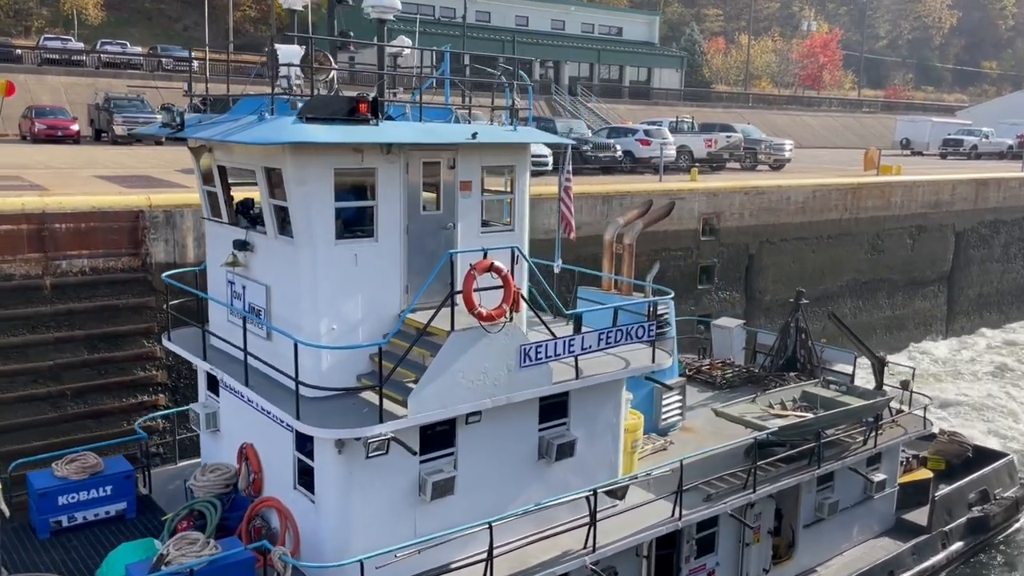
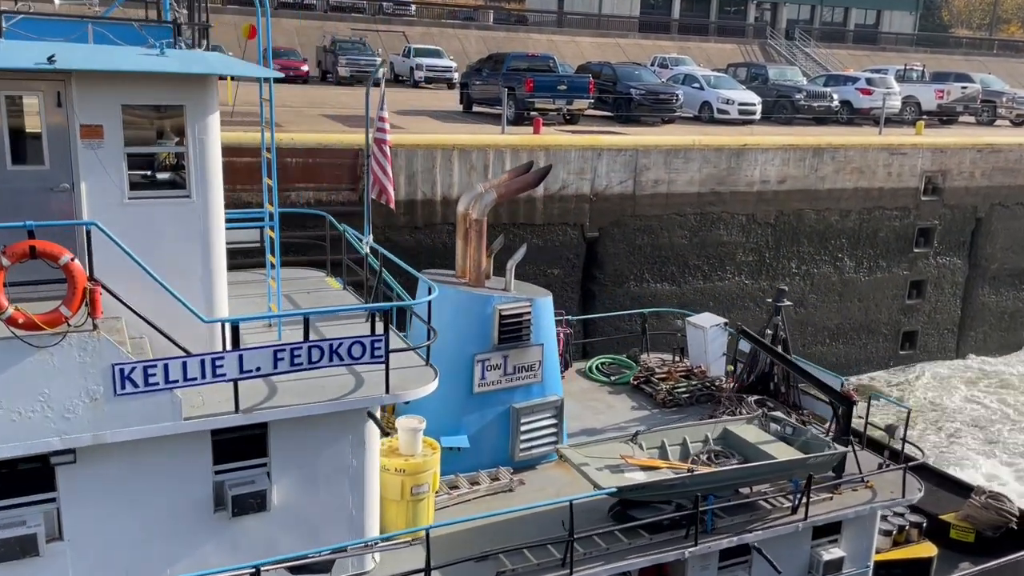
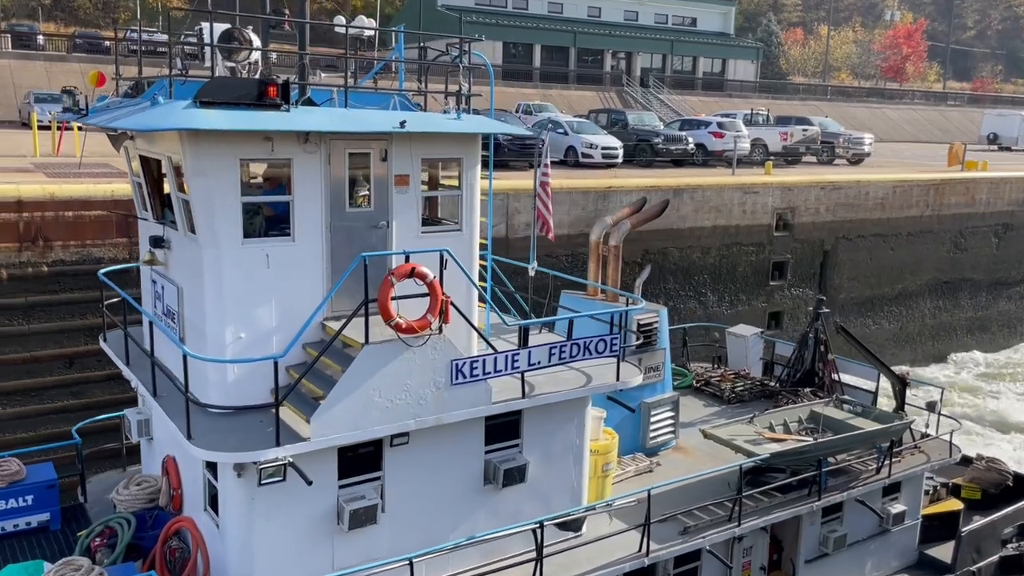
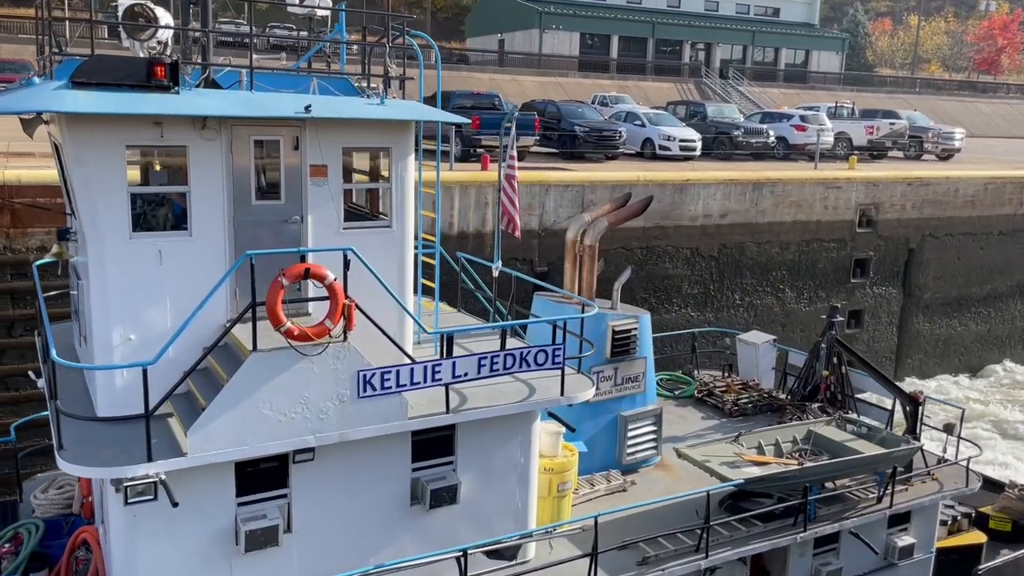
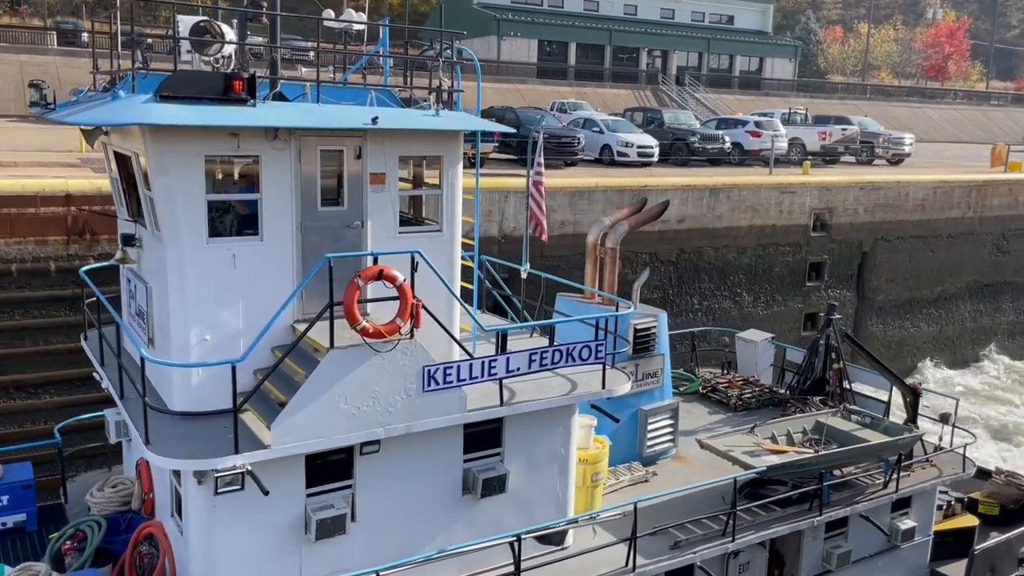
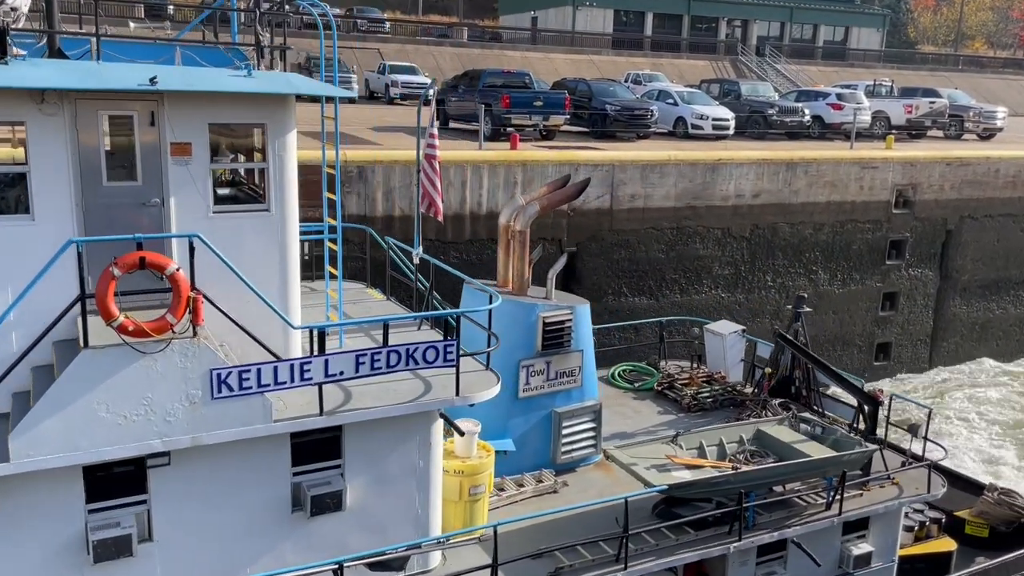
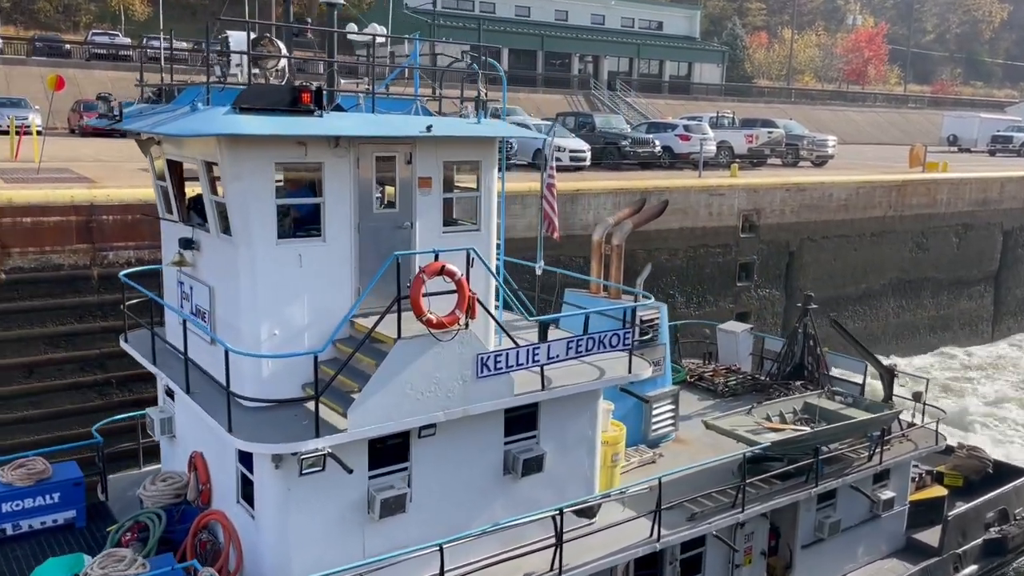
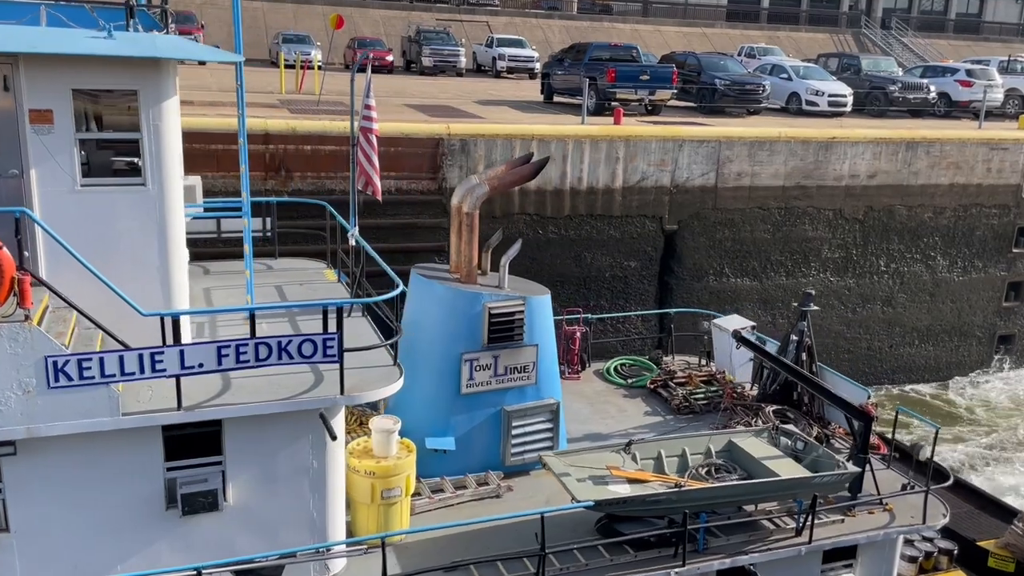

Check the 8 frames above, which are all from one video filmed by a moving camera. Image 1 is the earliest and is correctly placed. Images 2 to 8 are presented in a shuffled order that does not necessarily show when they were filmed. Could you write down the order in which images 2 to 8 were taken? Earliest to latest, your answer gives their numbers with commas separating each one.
7, 3, 5, 4, 6, 2, 8
